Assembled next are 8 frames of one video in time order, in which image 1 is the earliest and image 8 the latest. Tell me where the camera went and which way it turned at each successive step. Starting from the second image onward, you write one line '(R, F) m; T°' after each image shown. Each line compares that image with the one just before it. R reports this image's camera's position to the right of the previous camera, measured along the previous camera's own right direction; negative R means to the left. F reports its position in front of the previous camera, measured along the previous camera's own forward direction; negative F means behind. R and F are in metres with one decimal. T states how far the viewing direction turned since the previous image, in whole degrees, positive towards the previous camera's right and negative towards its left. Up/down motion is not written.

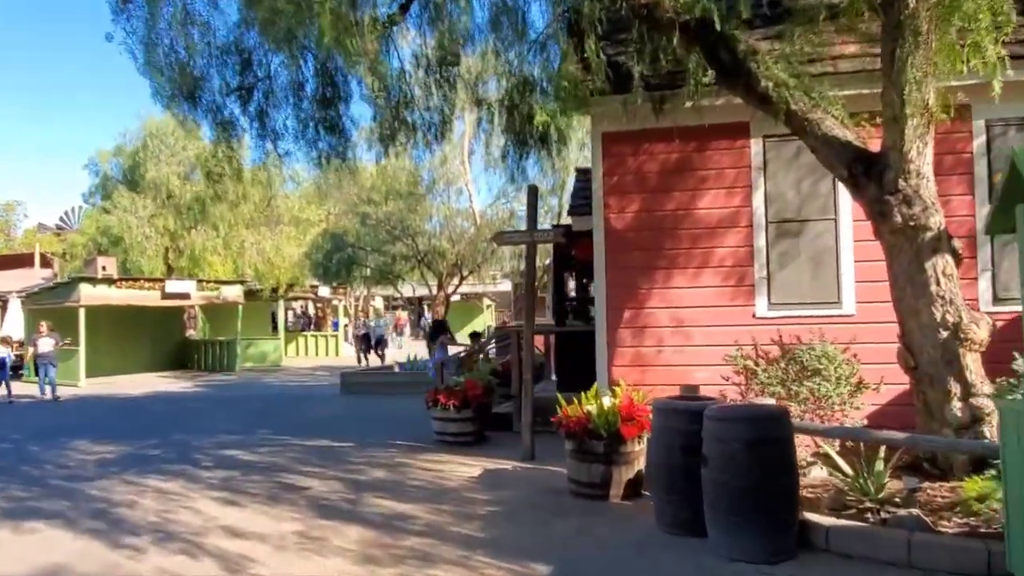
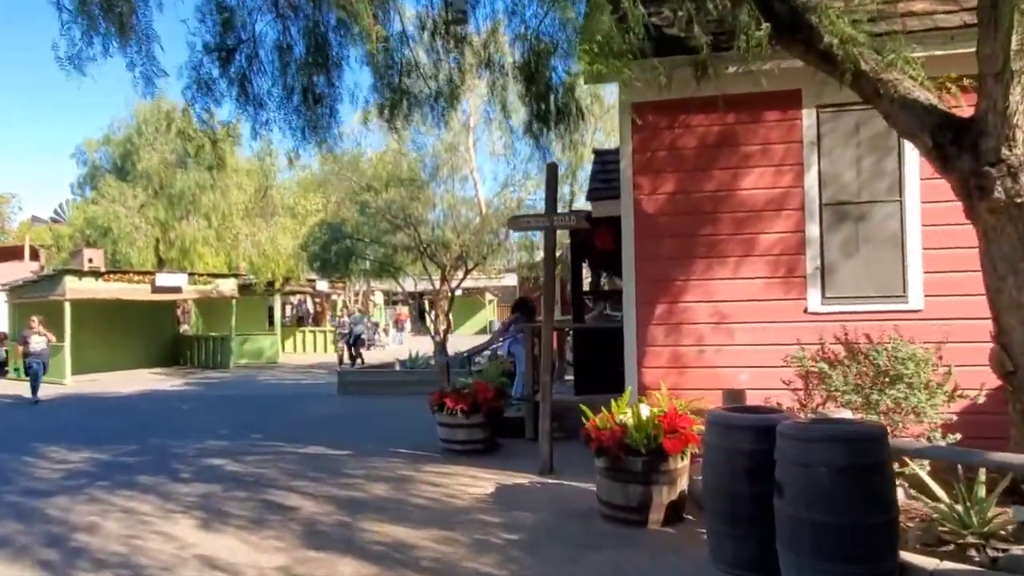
(-0.2, +1.0) m; 0°
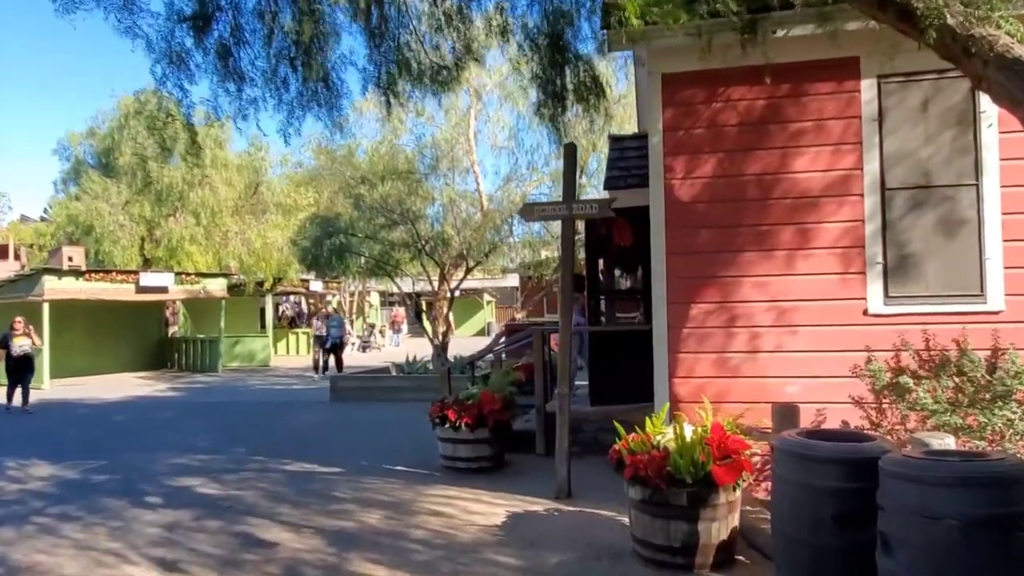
(-0.2, +1.0) m; 0°
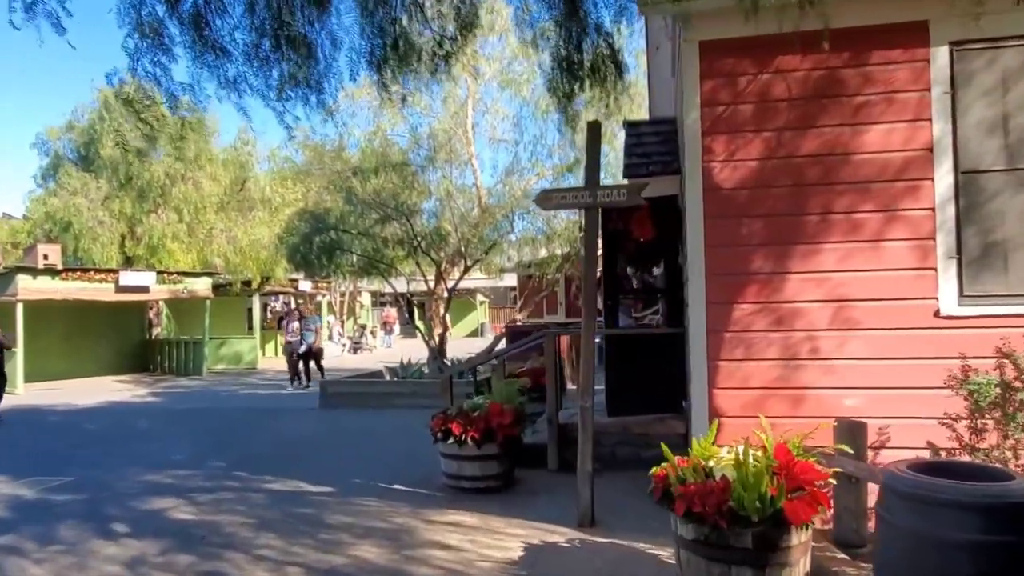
(-0.2, +0.9) m; +1°
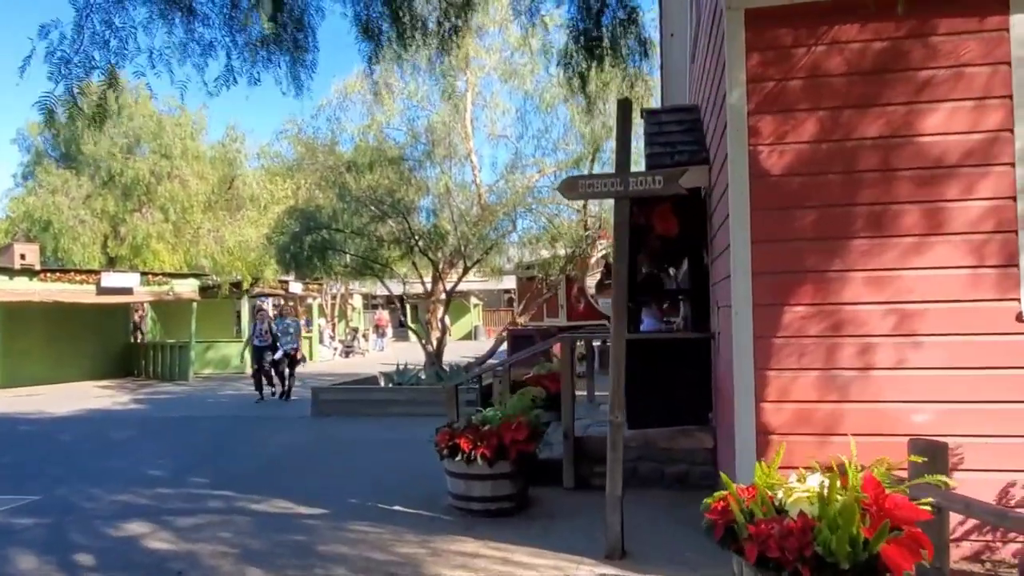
(-0.2, +0.7) m; +1°
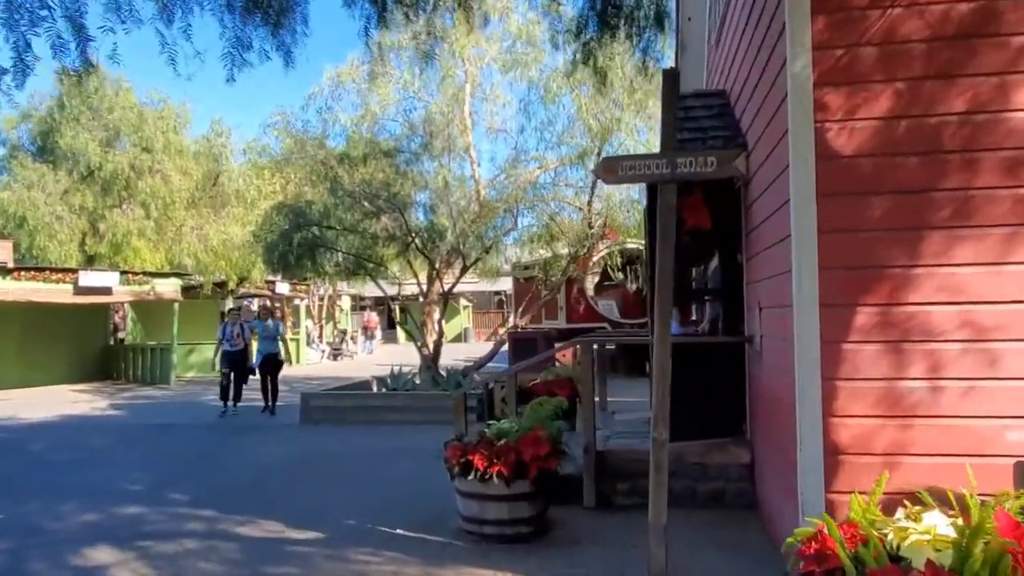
(-0.3, +0.7) m; +1°
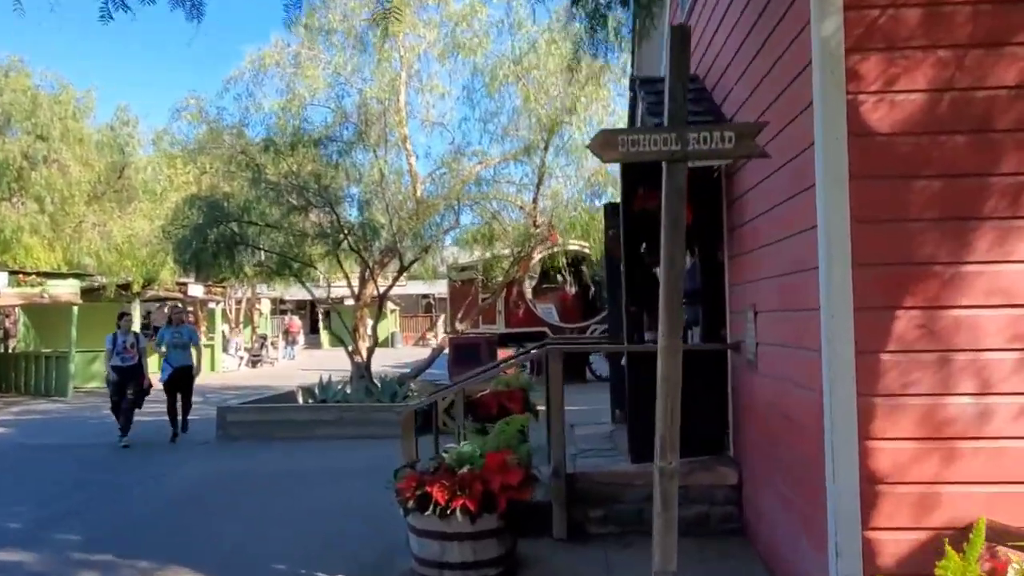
(-0.3, +0.9) m; +6°
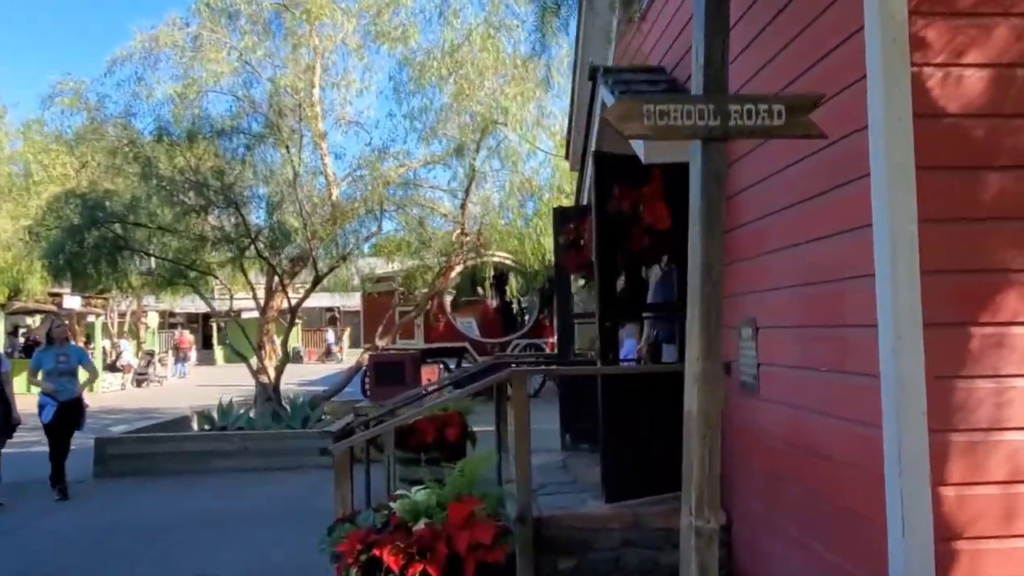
(-0.4, +0.9) m; +8°
